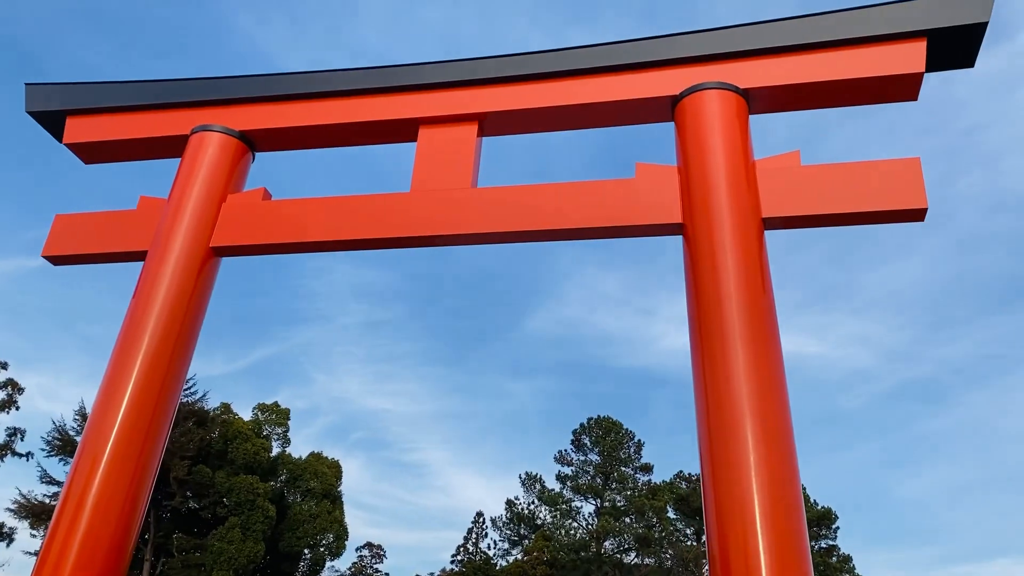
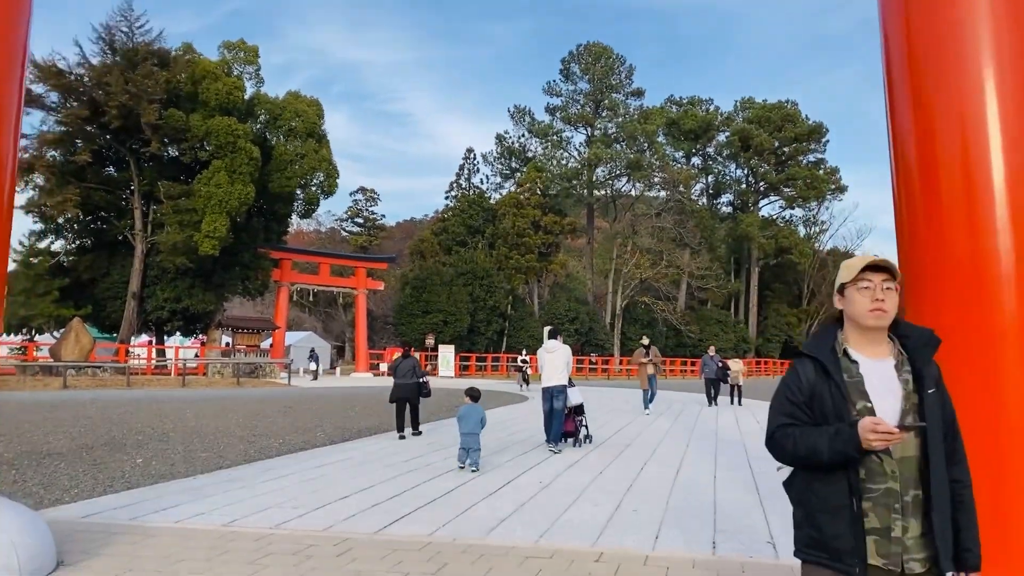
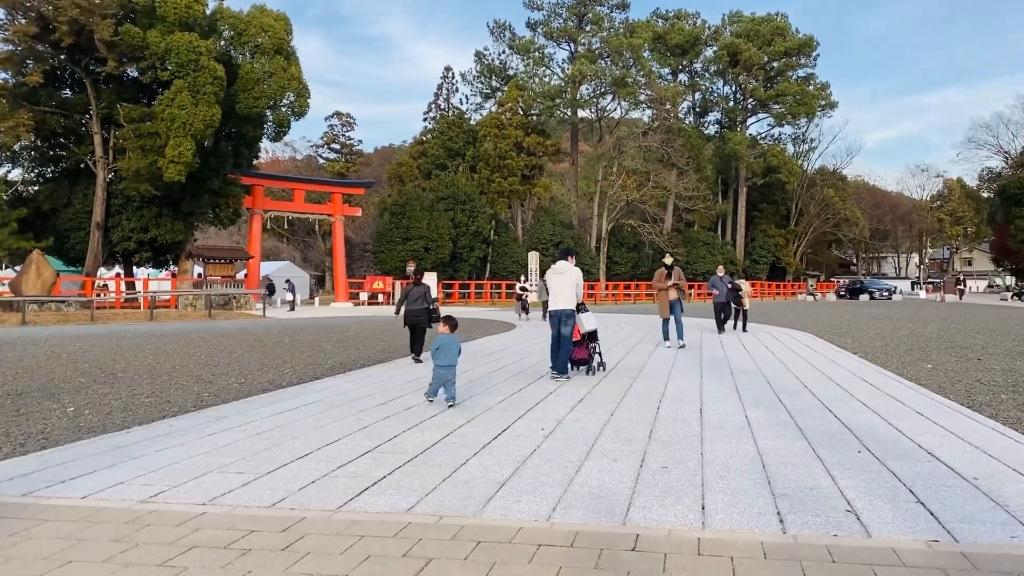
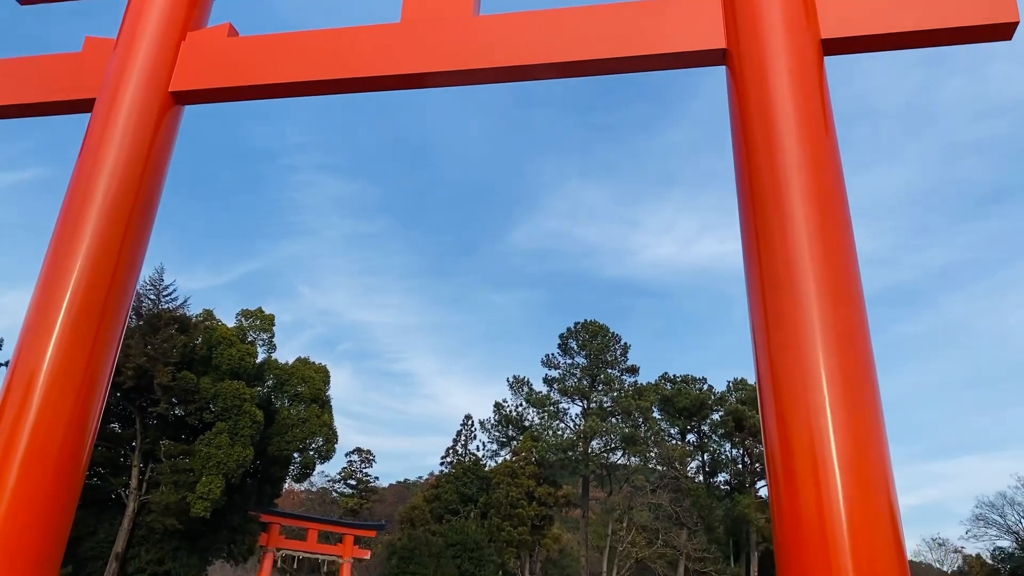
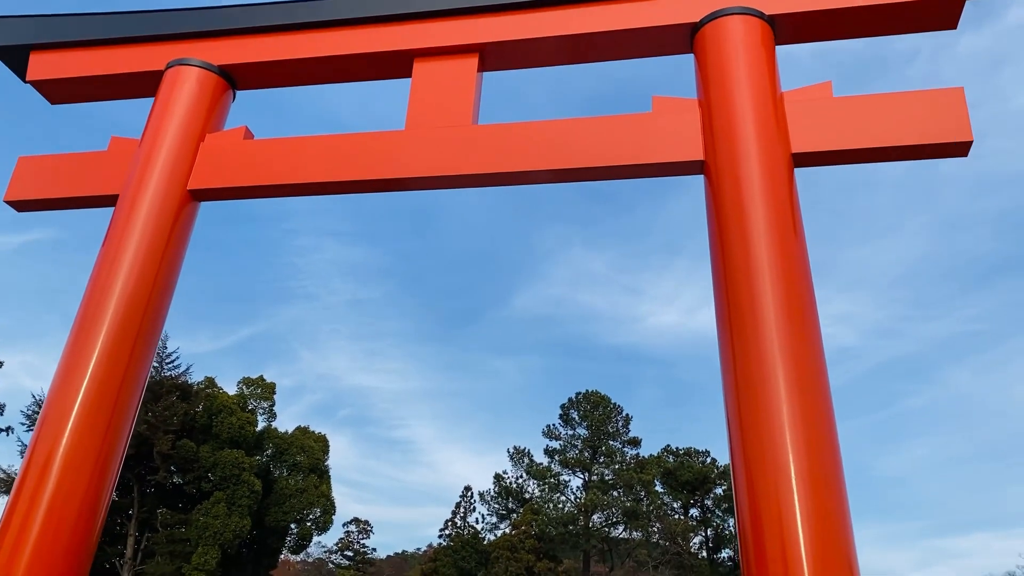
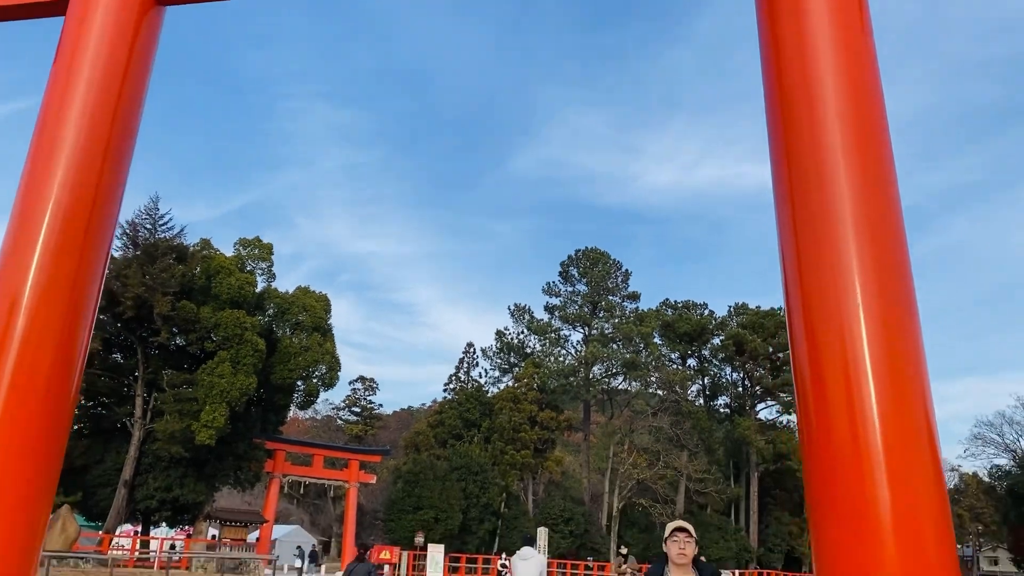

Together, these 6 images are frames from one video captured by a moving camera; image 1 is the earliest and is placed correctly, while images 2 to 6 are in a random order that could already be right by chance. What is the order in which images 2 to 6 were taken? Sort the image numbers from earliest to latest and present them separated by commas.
5, 4, 6, 2, 3
